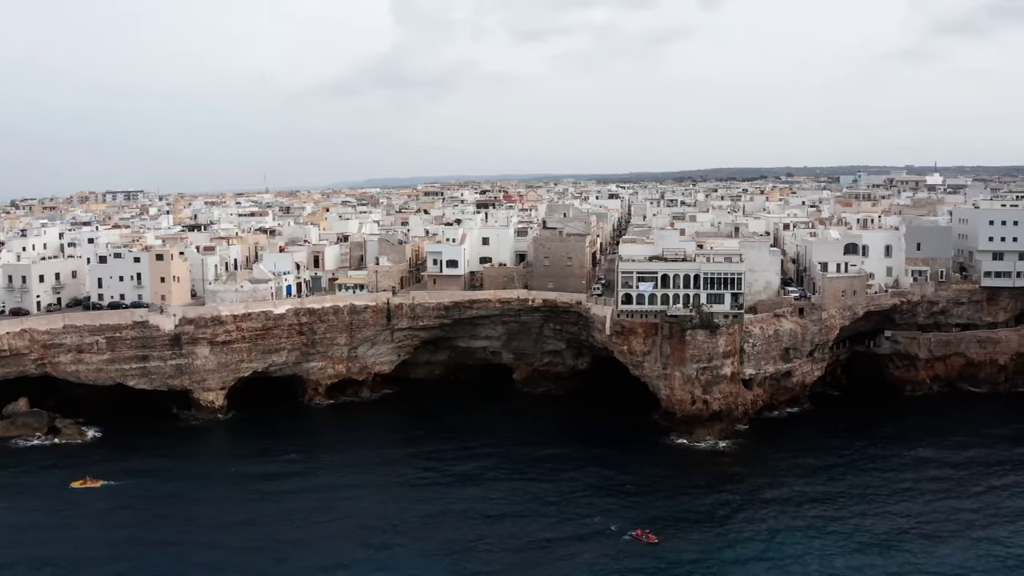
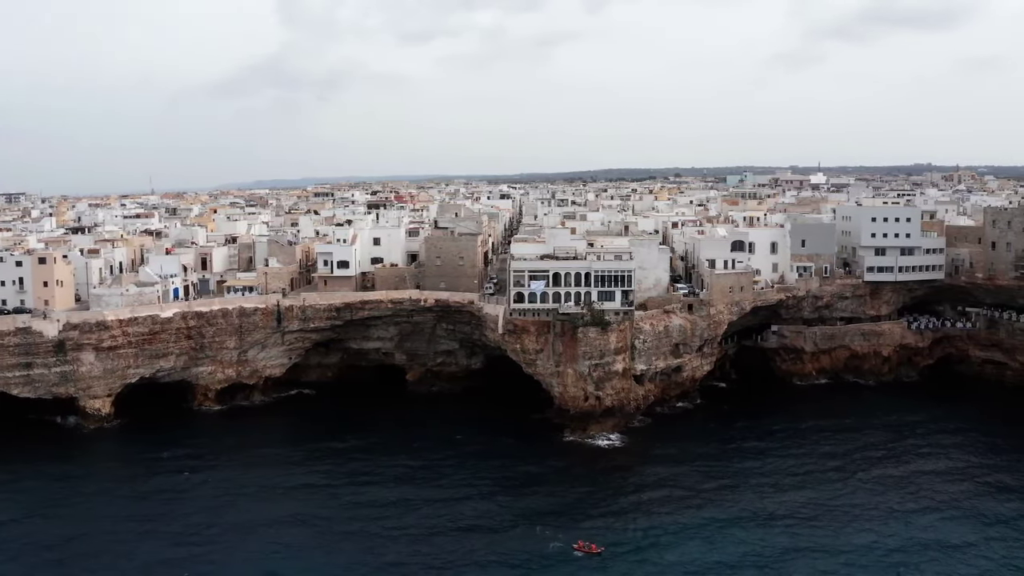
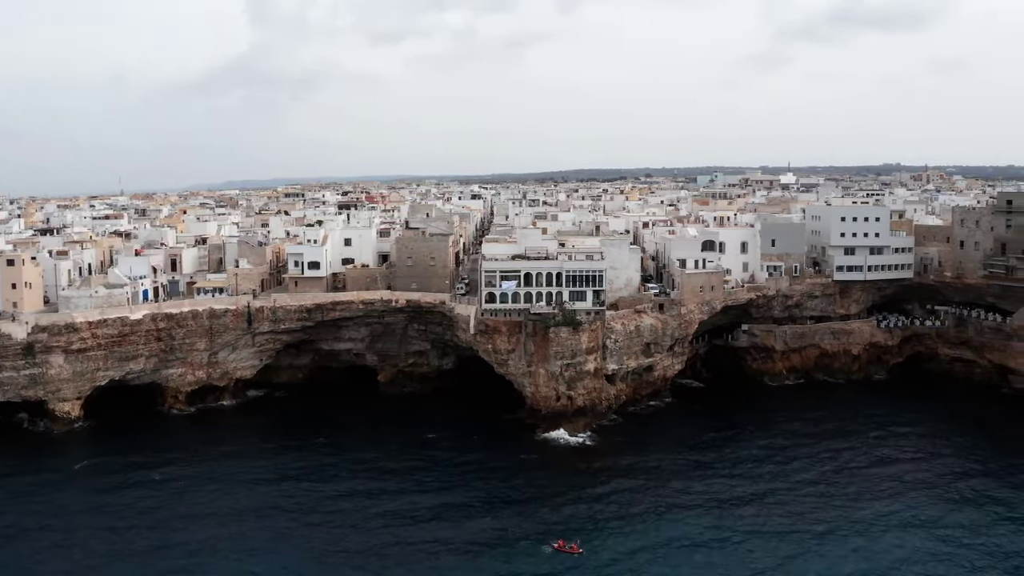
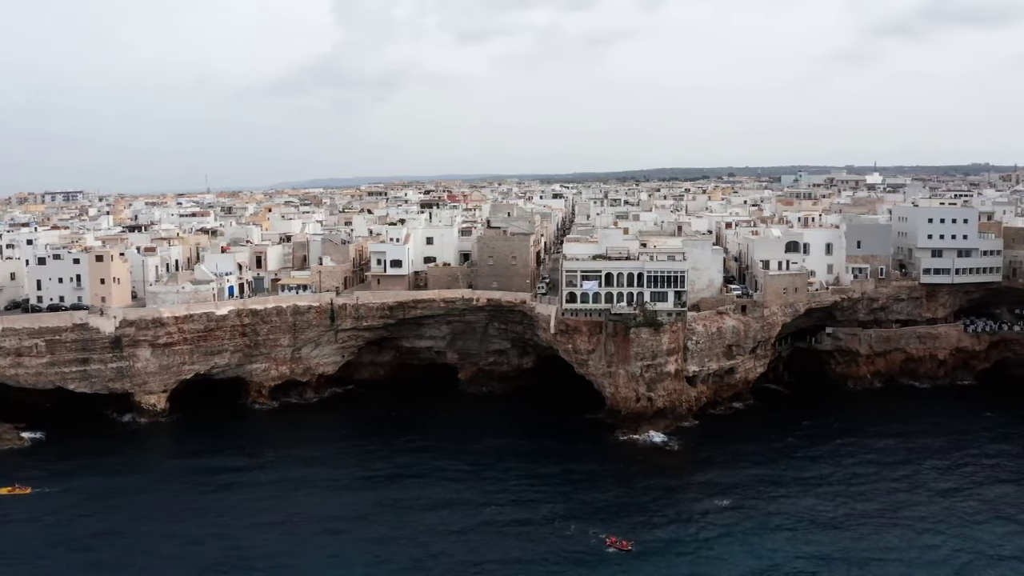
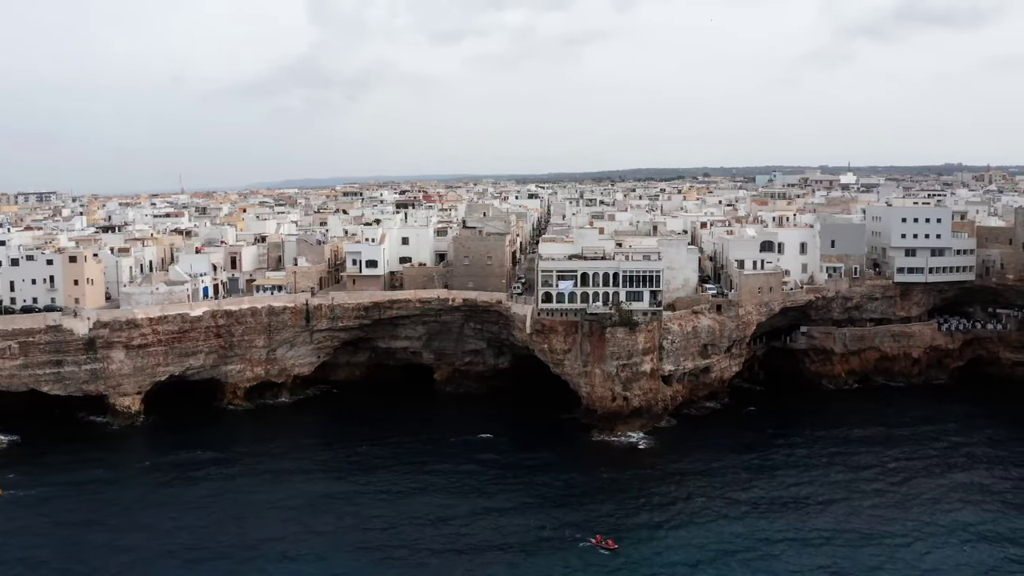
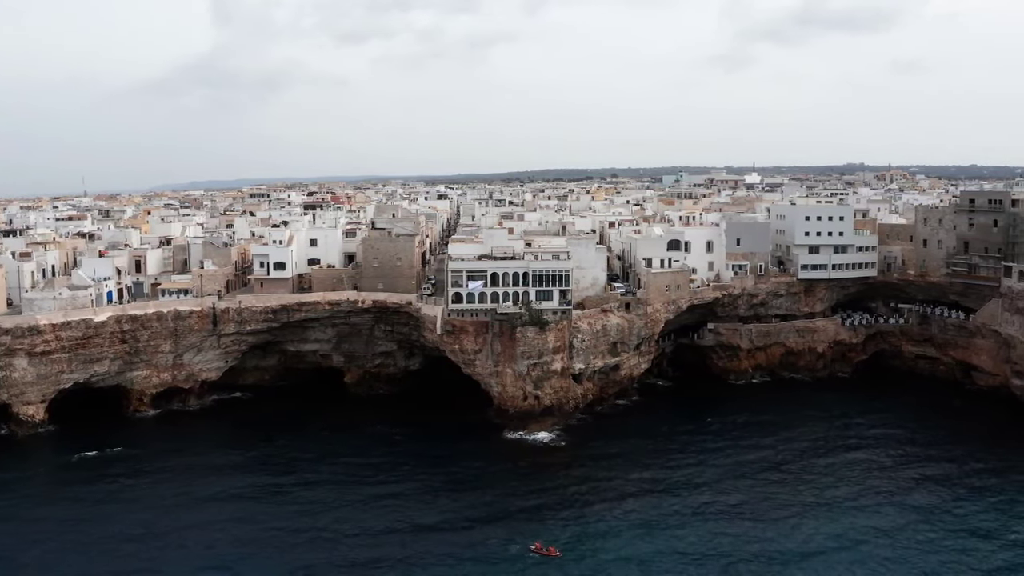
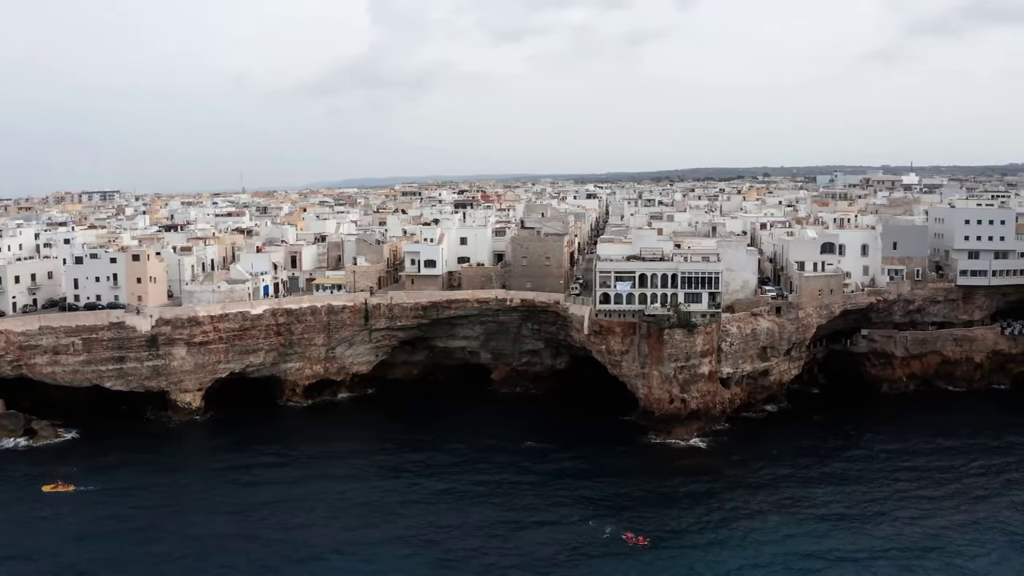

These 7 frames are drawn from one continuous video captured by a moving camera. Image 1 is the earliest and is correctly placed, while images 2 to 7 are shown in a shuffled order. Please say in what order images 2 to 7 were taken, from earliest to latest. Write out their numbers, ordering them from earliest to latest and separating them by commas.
7, 4, 5, 2, 3, 6
